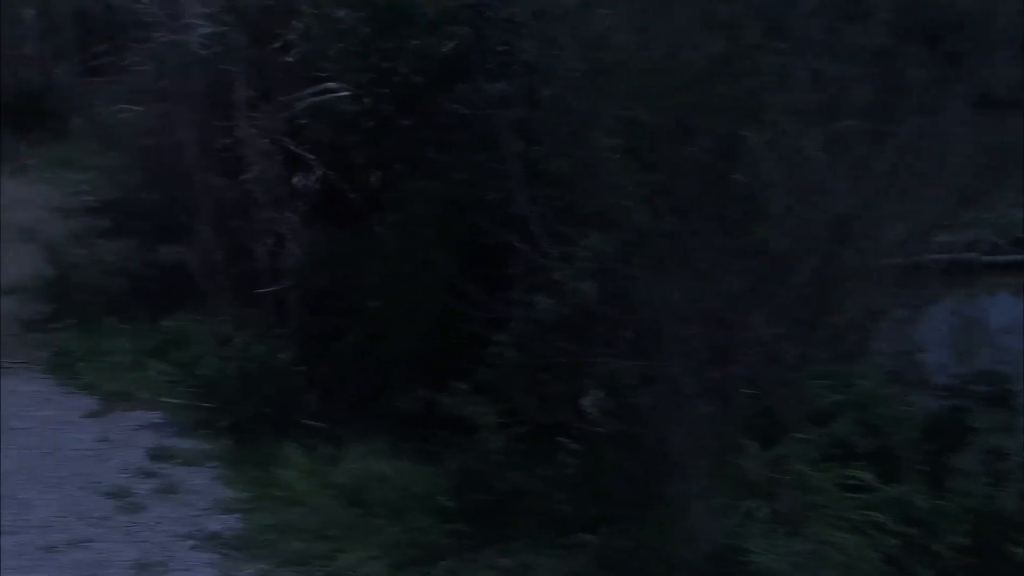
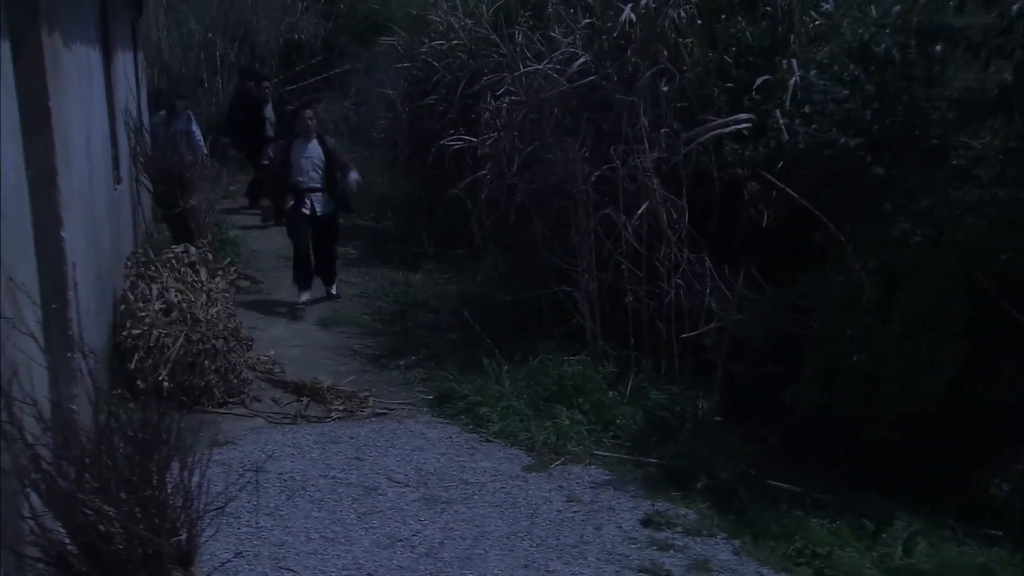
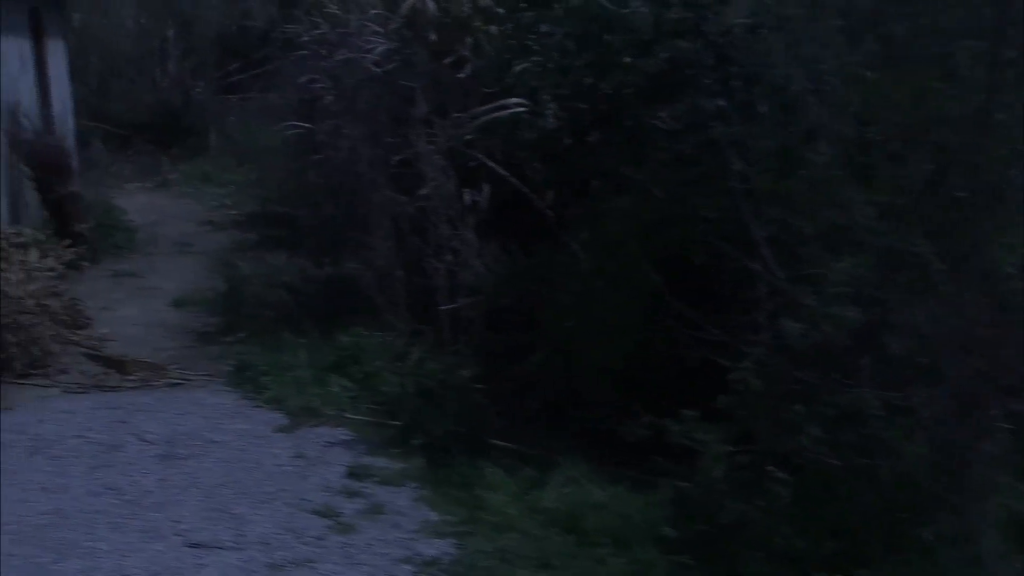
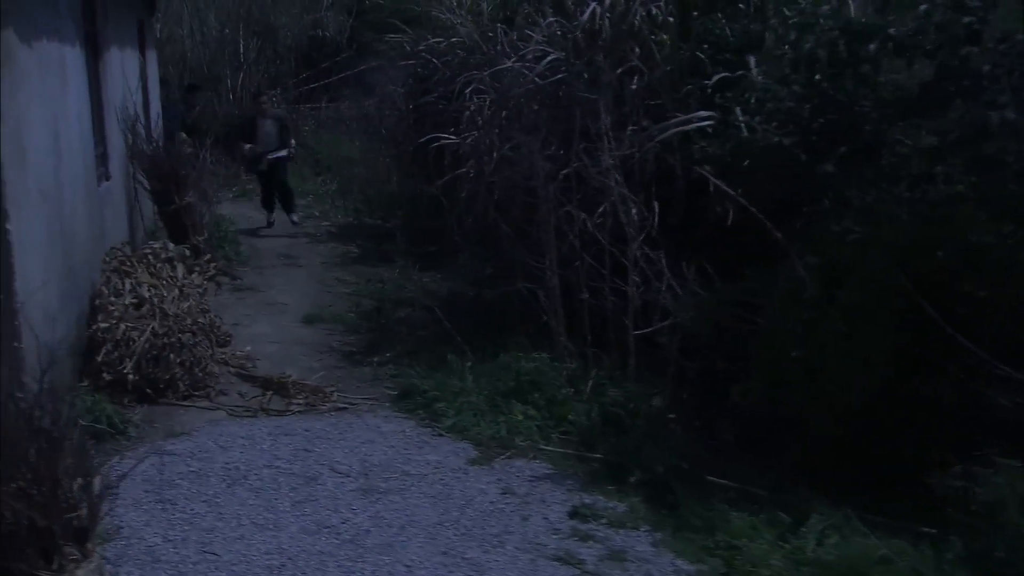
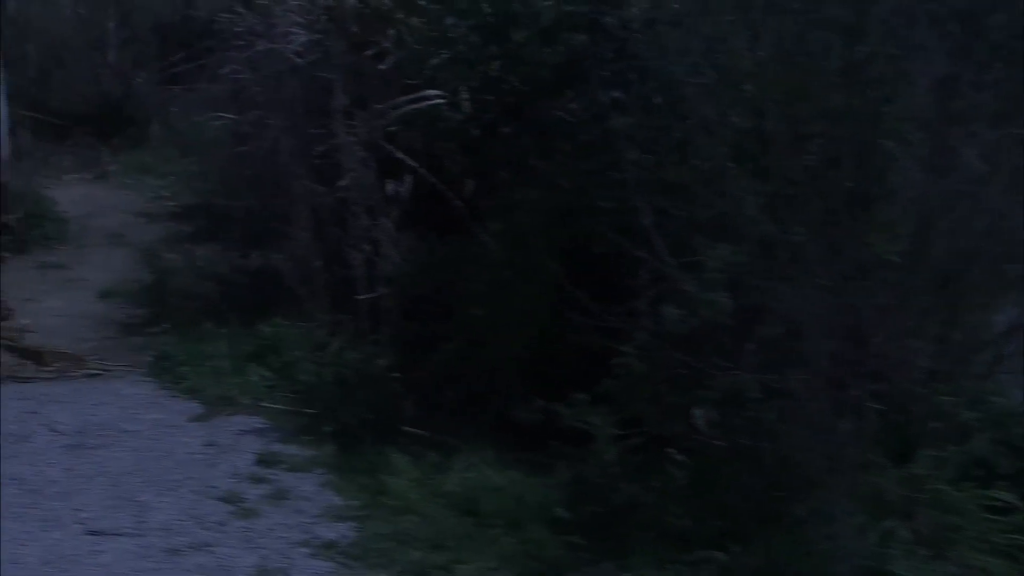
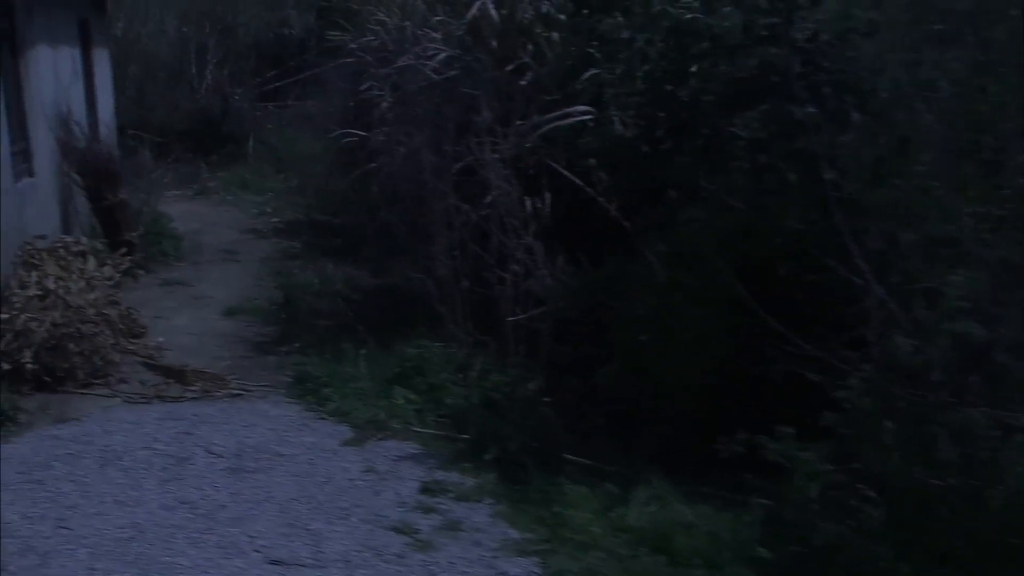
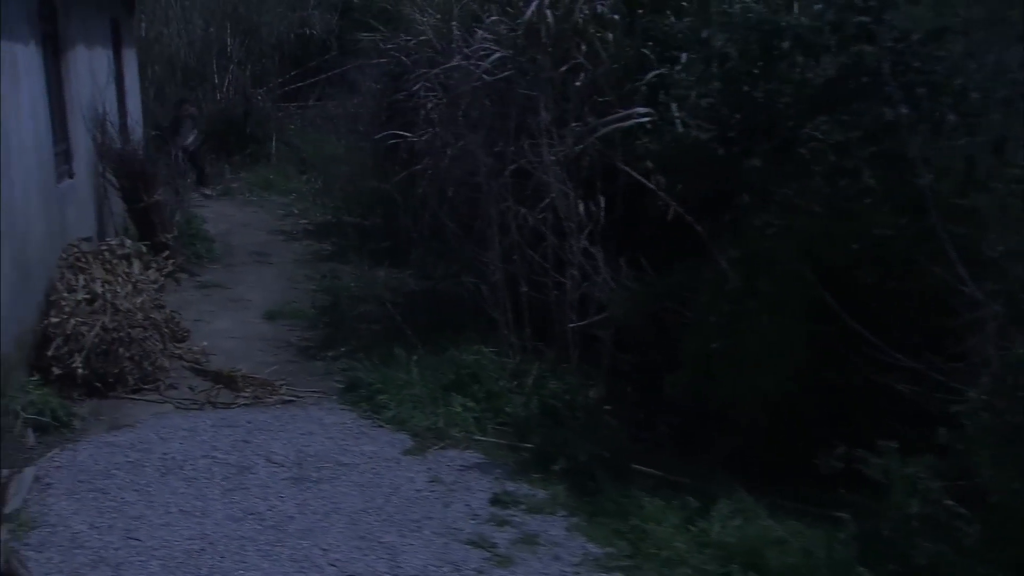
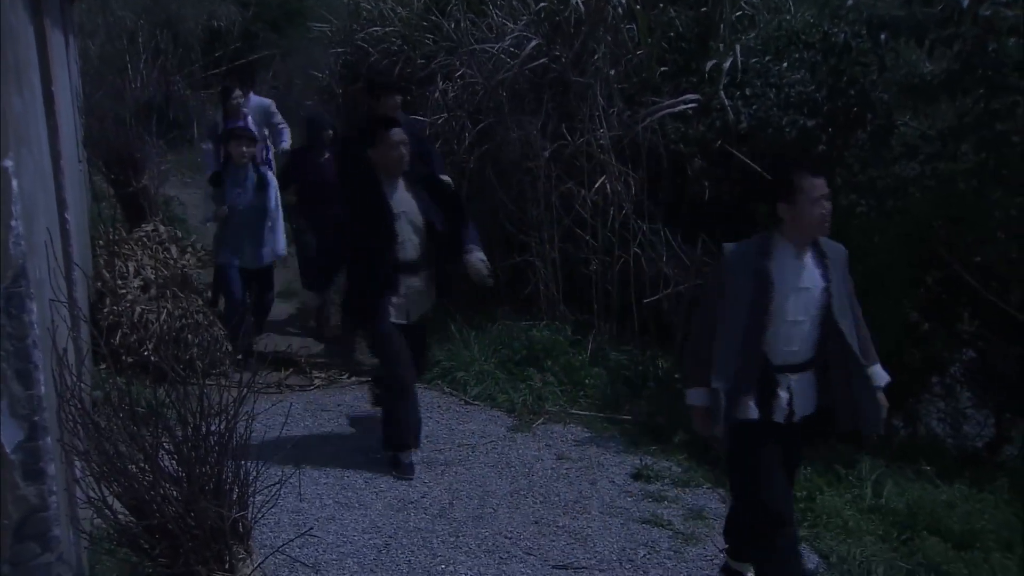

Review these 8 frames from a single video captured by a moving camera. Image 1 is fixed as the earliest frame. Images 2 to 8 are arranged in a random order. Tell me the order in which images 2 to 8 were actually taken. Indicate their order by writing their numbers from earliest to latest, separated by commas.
5, 3, 6, 7, 4, 2, 8
